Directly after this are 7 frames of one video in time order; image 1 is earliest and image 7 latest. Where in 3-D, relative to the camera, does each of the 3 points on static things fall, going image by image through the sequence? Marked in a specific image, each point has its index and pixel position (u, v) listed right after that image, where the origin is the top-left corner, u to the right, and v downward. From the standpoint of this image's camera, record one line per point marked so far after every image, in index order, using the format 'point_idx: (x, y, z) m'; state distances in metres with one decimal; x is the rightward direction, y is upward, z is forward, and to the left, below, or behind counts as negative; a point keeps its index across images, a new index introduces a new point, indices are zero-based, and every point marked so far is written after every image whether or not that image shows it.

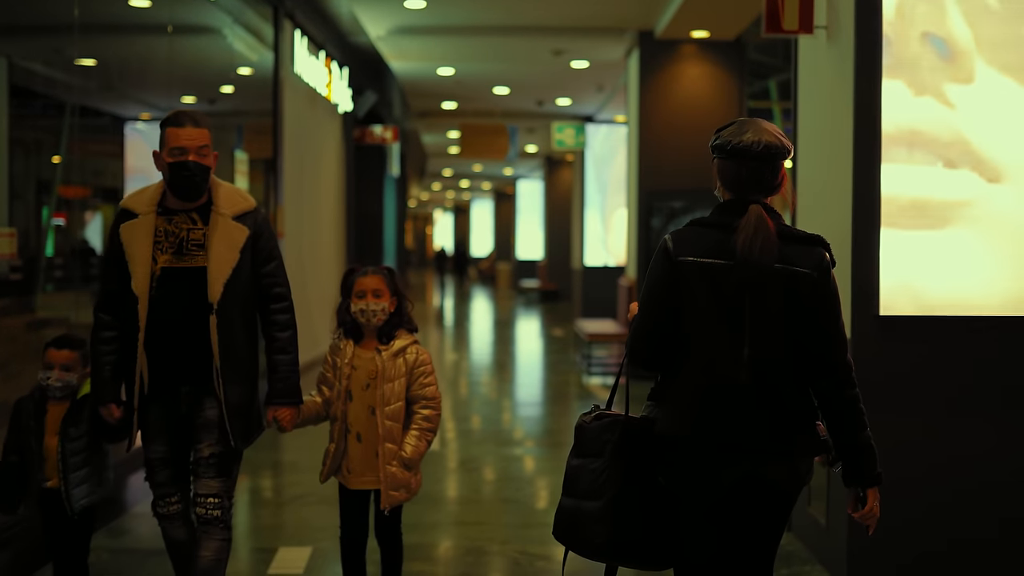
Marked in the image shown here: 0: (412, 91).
0: (-1.1, +2.2, +13.3) m
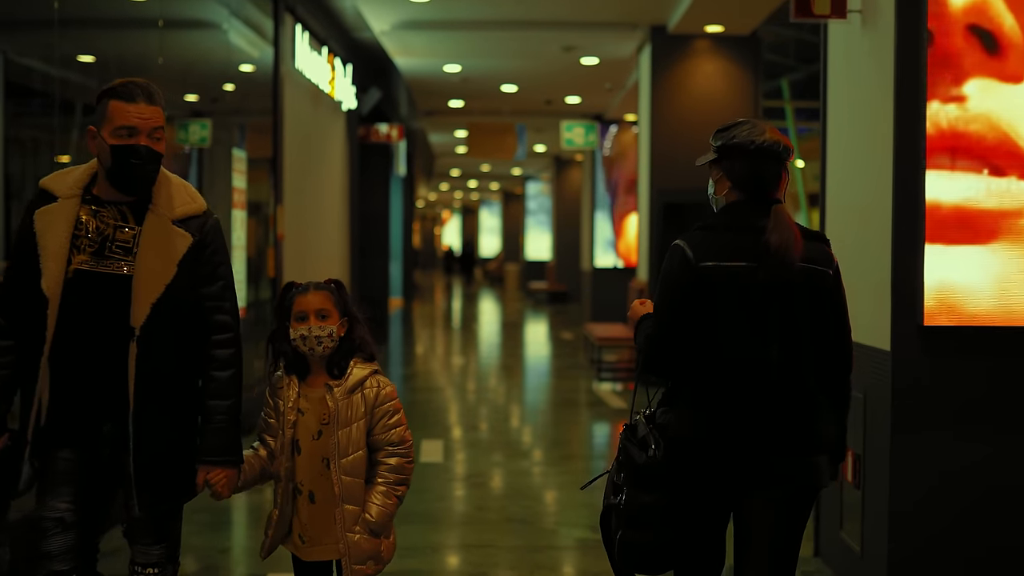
0: (-1.1, +2.2, +13.0) m
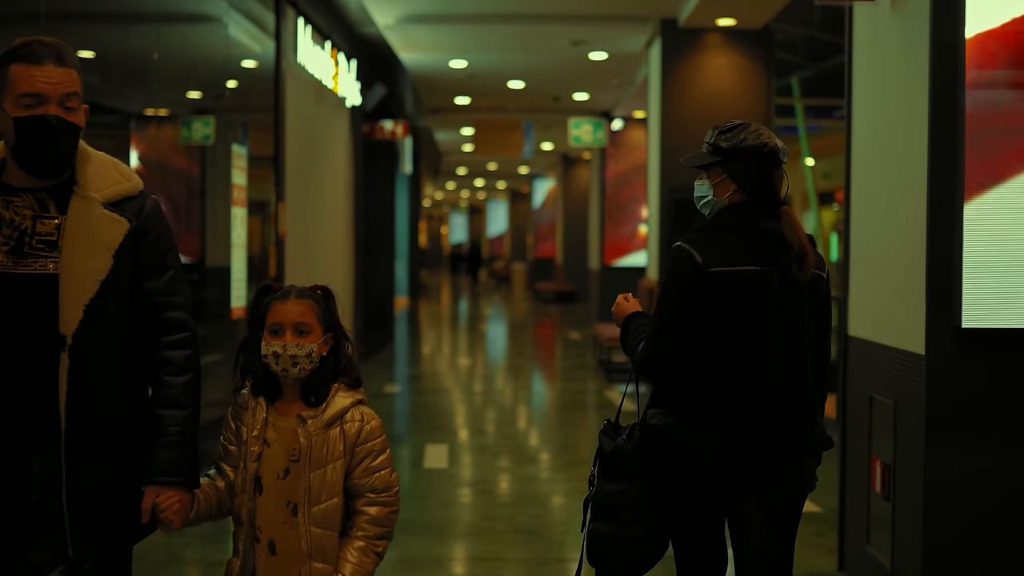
0: (-1.0, +2.2, +12.9) m
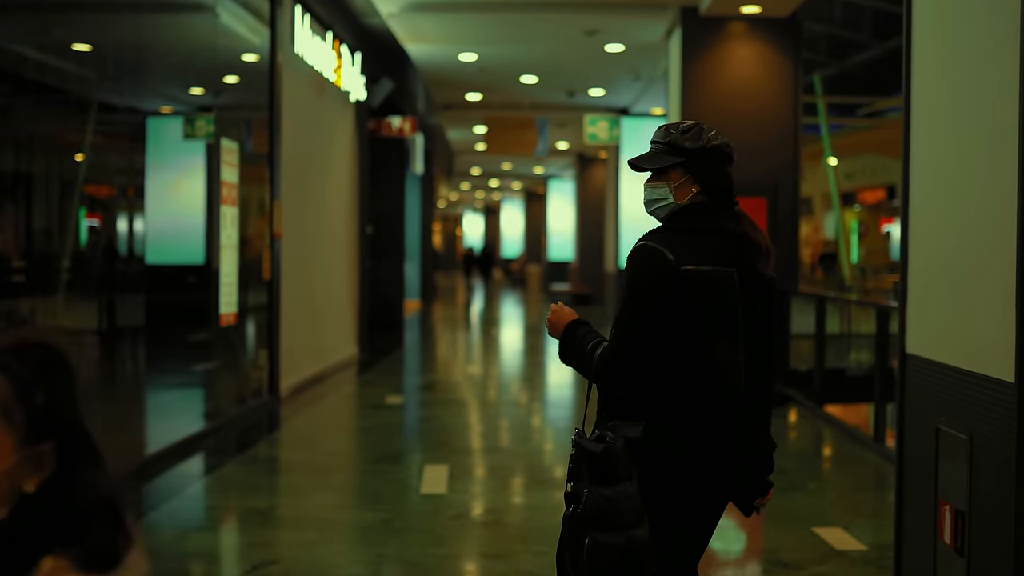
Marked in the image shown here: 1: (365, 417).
0: (-0.8, +2.2, +12.4) m
1: (-0.9, -0.8, +7.4) m
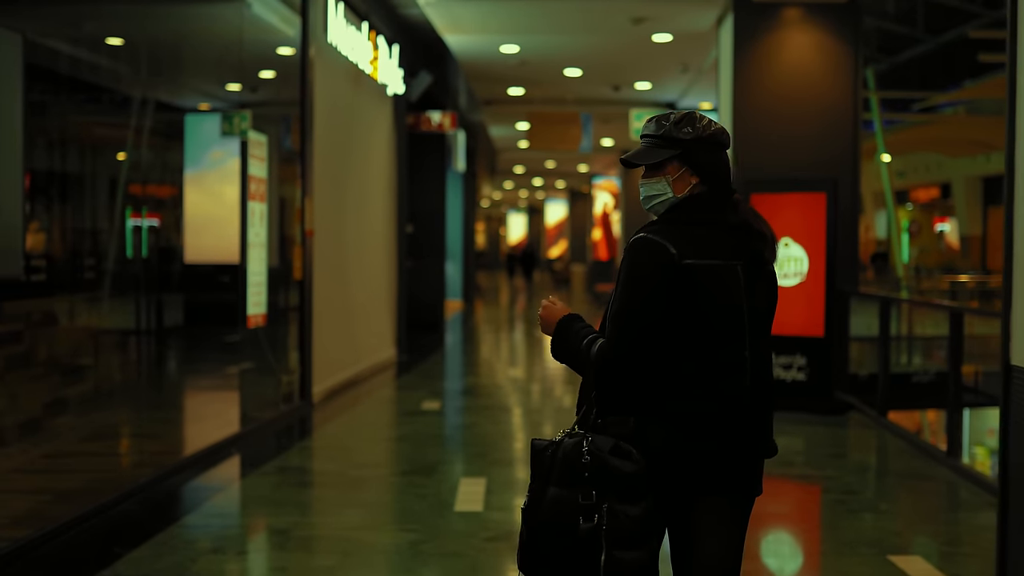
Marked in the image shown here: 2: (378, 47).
0: (-0.4, +2.2, +12.0) m
1: (-0.7, -0.8, +7.1) m
2: (-1.0, +1.9, +9.1) m
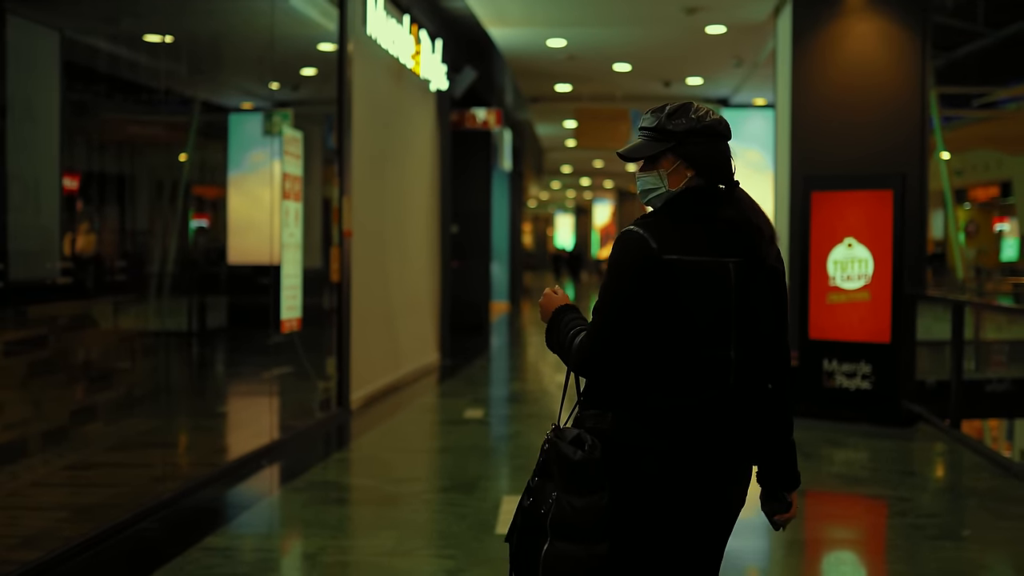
0: (+0.1, +2.2, +11.7) m
1: (-0.4, -0.9, +6.8) m
2: (-0.7, +1.9, +8.8) m
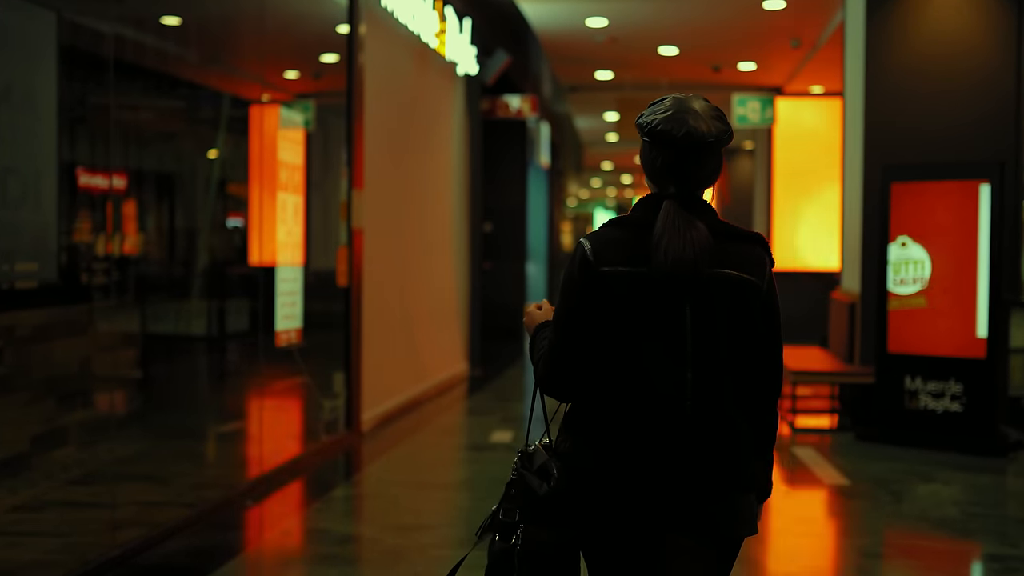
0: (+0.4, +2.2, +10.9) m
1: (-0.2, -0.9, +5.9) m
2: (-0.5, +1.8, +8.0) m
